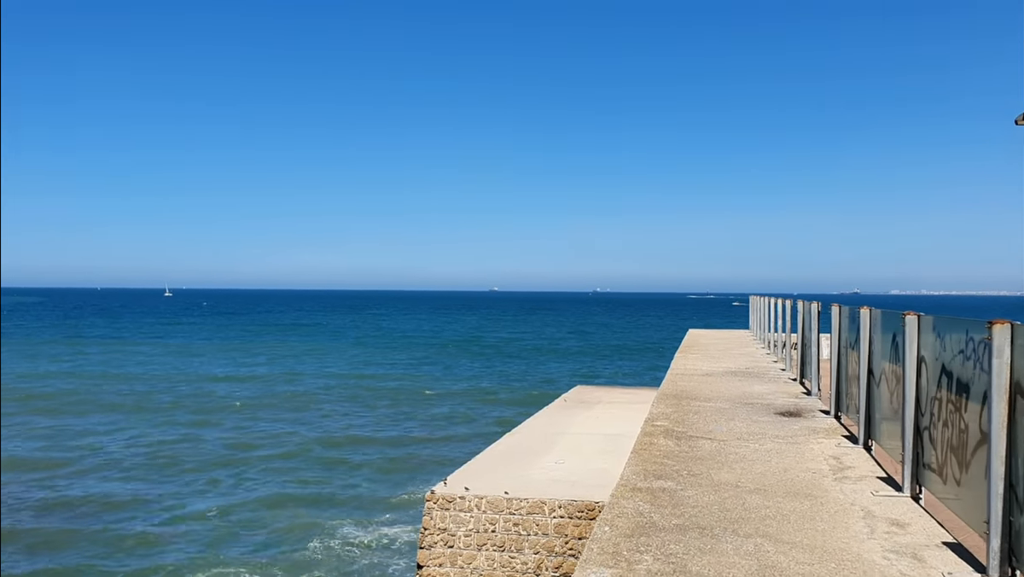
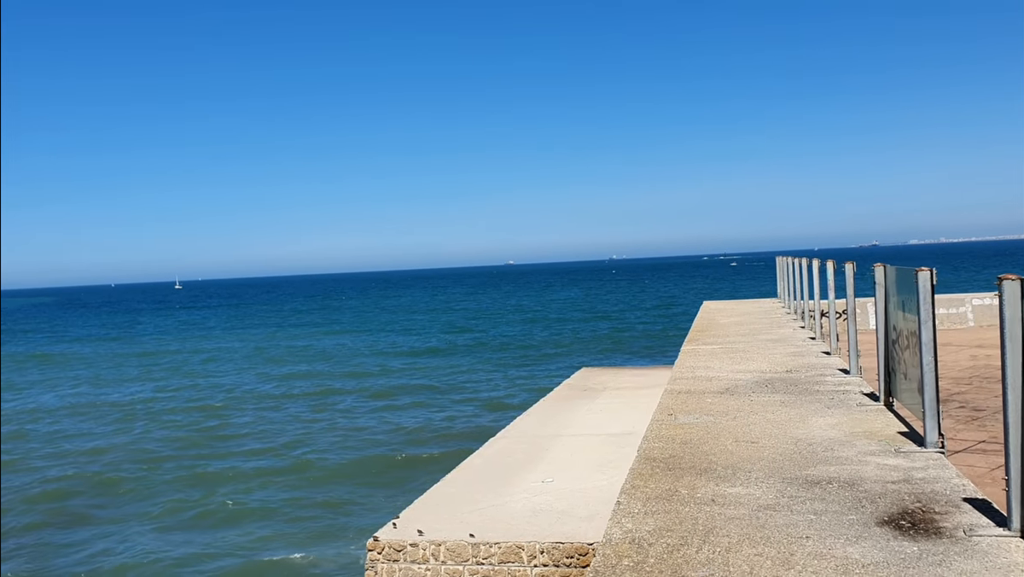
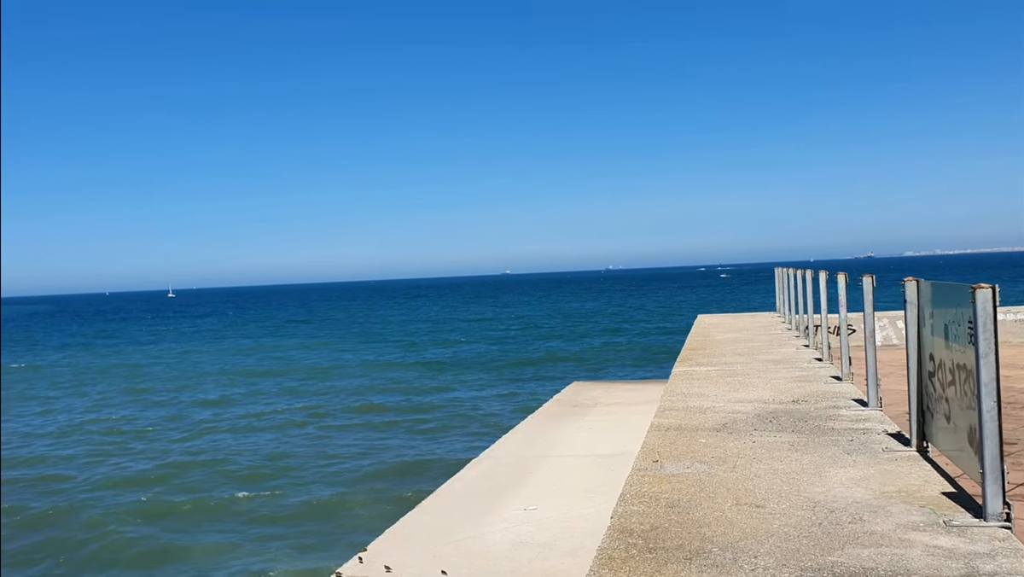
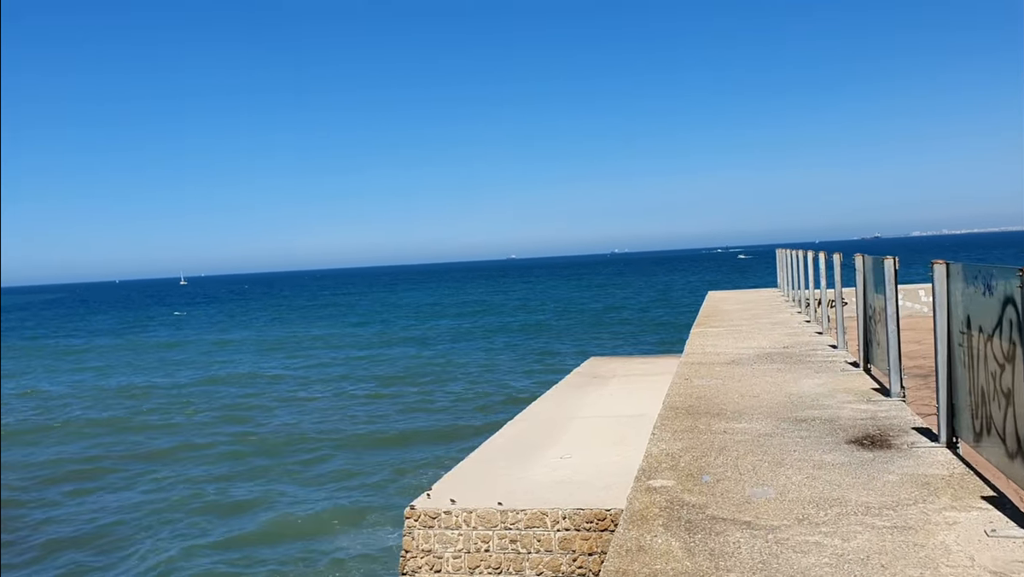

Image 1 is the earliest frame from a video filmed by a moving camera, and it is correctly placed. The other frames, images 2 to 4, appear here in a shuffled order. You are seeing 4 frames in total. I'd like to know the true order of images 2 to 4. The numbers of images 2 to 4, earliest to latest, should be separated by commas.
4, 2, 3
